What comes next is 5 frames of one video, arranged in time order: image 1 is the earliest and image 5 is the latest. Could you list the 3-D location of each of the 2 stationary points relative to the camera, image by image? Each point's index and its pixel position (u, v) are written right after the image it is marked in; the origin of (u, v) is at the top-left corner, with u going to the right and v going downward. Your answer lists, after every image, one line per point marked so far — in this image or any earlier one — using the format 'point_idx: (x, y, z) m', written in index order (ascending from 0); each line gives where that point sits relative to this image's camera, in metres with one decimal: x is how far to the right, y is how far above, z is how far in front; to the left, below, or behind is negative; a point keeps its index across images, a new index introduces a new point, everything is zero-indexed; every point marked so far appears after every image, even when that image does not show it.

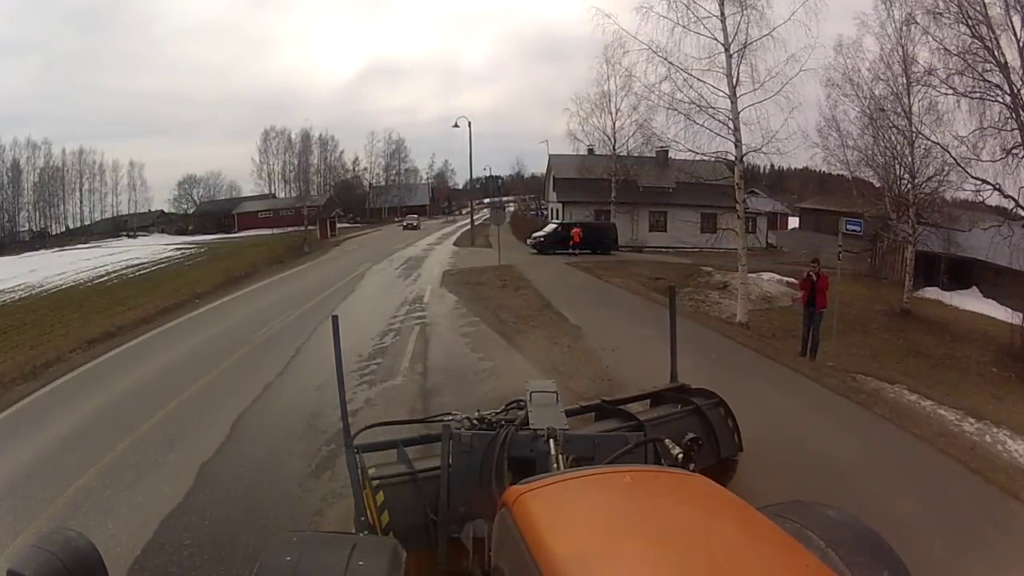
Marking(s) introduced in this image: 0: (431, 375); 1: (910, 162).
0: (-1.0, -1.2, +9.4) m
1: (+10.6, +3.4, +18.7) m
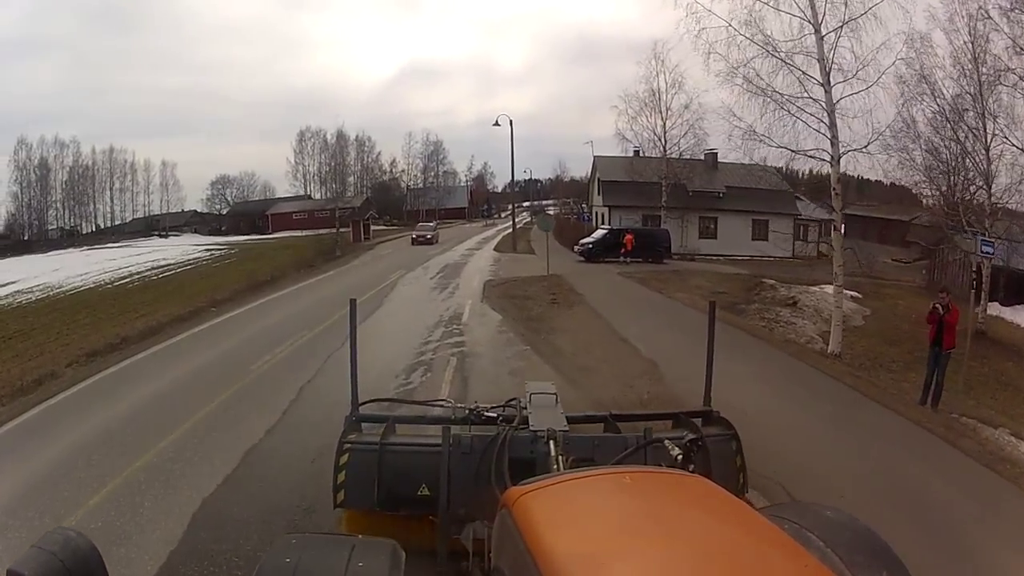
0: (-0.6, -1.3, +8.7) m
1: (+11.7, +2.9, +17.2) m
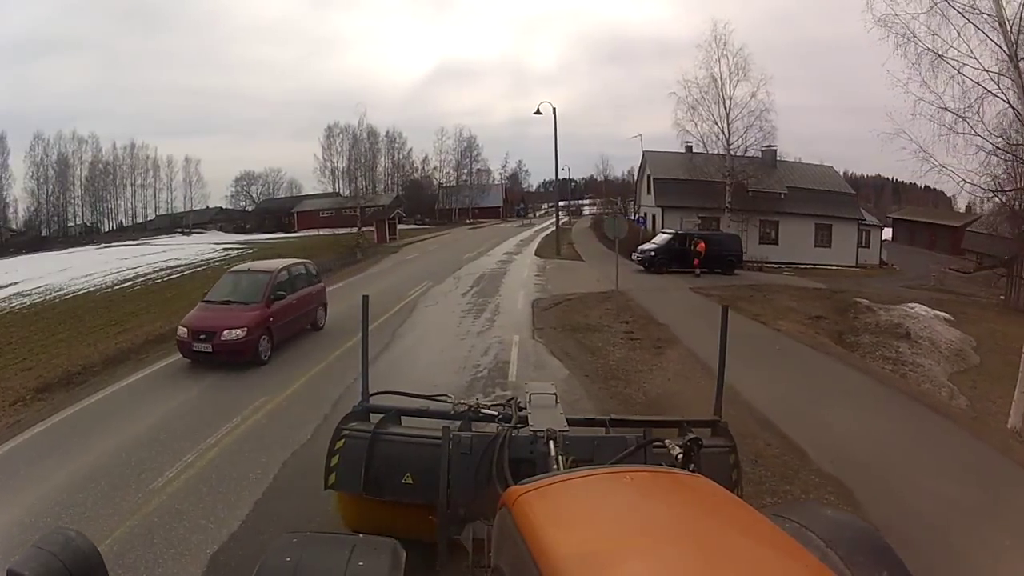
0: (-0.1, -1.4, +8.1) m
1: (+12.5, +2.7, +16.1) m
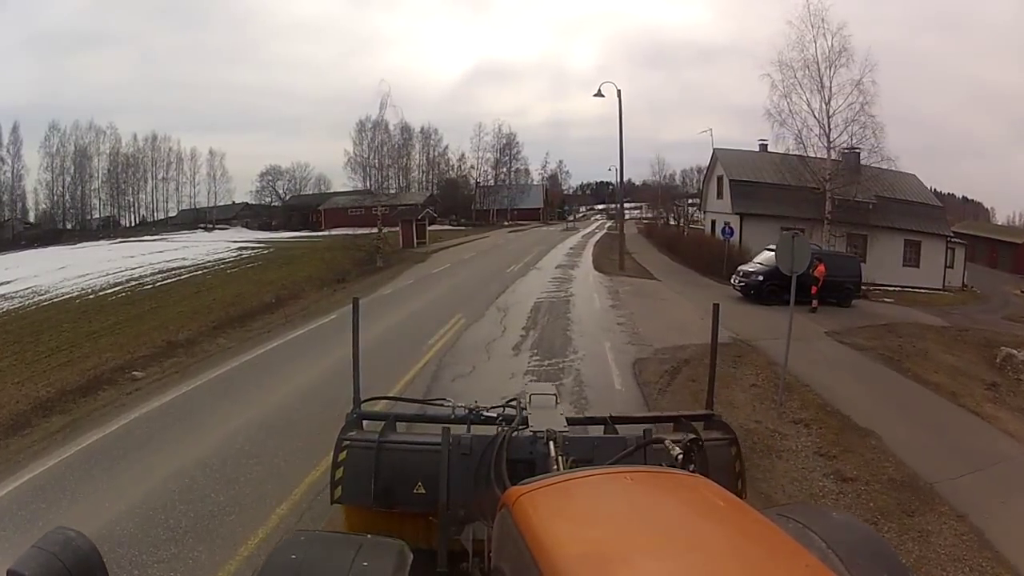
0: (+0.4, -1.5, +7.4) m
1: (+13.2, +2.3, +15.3) m
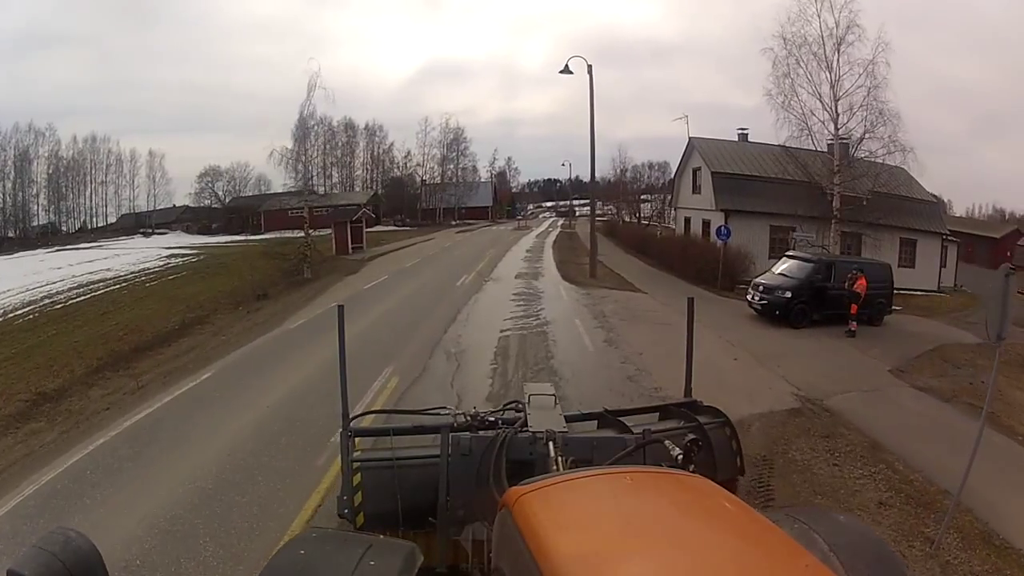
0: (-0.1, -1.5, +7.4) m
1: (+12.1, +2.7, +16.0) m
